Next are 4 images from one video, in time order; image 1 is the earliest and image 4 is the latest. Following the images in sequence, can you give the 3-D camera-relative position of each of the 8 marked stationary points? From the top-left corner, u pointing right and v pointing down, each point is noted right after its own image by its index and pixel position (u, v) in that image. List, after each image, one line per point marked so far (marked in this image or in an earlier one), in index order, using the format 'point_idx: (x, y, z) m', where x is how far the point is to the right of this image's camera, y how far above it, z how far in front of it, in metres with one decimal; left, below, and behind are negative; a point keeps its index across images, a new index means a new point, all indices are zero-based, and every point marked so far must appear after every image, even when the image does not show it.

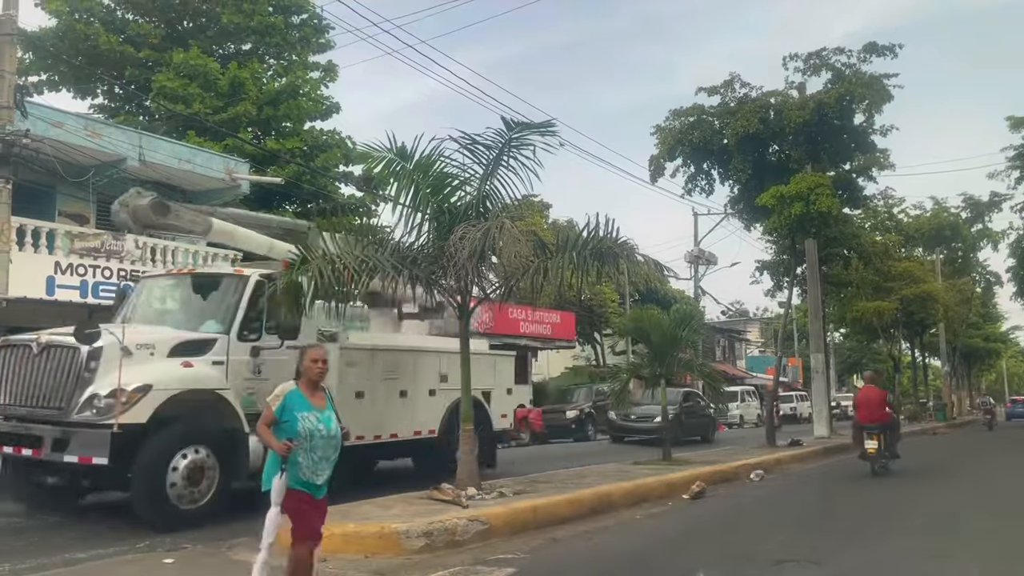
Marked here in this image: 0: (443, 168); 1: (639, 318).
0: (-0.8, +1.4, +9.9) m
1: (+2.3, -0.5, +15.0) m
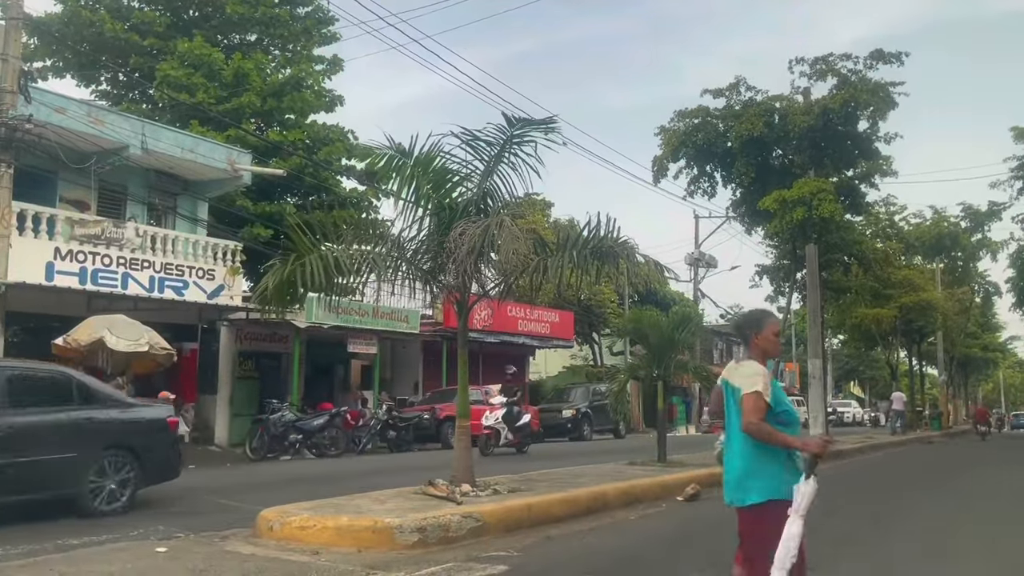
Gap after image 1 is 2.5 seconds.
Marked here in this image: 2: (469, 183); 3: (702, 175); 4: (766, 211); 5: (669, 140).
0: (-0.8, +1.5, +9.8) m
1: (+2.3, -0.5, +15.0) m
2: (-0.5, +1.2, +9.9) m
3: (+4.5, +2.7, +20.0) m
4: (+5.8, +1.8, +19.3) m
5: (+3.6, +3.4, +19.6) m
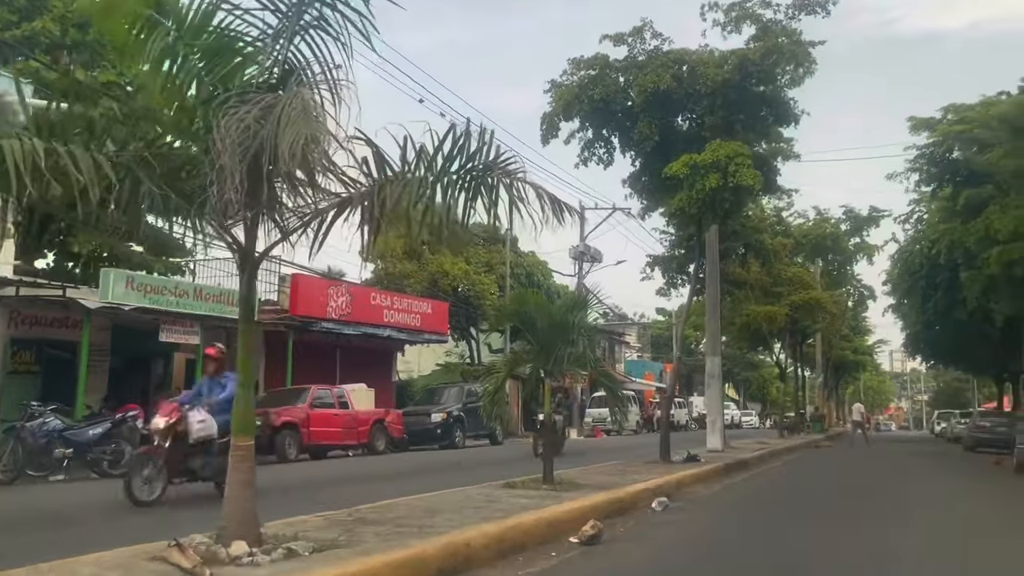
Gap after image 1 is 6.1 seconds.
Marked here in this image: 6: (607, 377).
0: (-2.1, +1.9, +6.3) m
1: (+0.1, -0.2, +11.8) m
2: (-1.8, +1.7, +6.4) m
3: (+1.7, +3.0, +17.0) m
4: (+3.1, +2.1, +16.5) m
5: (+0.9, +3.8, +16.6) m
6: (+1.3, -1.3, +12.0) m
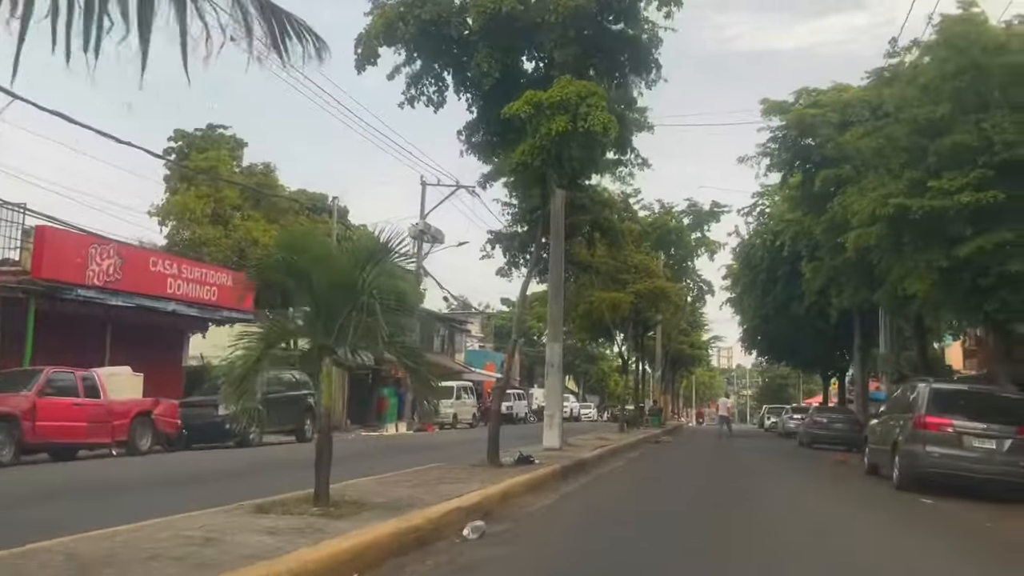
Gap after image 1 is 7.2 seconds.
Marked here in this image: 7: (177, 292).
0: (-3.3, +2.4, +2.8) m
1: (-2.2, +0.4, +8.6) m
2: (-3.1, +2.2, +2.9) m
3: (-1.4, +3.6, +14.0) m
4: (0.0, +2.6, +13.8) m
5: (-2.1, +4.4, +13.4) m
6: (-1.1, -0.8, +9.0) m
7: (-7.7, -0.1, +19.7) m
